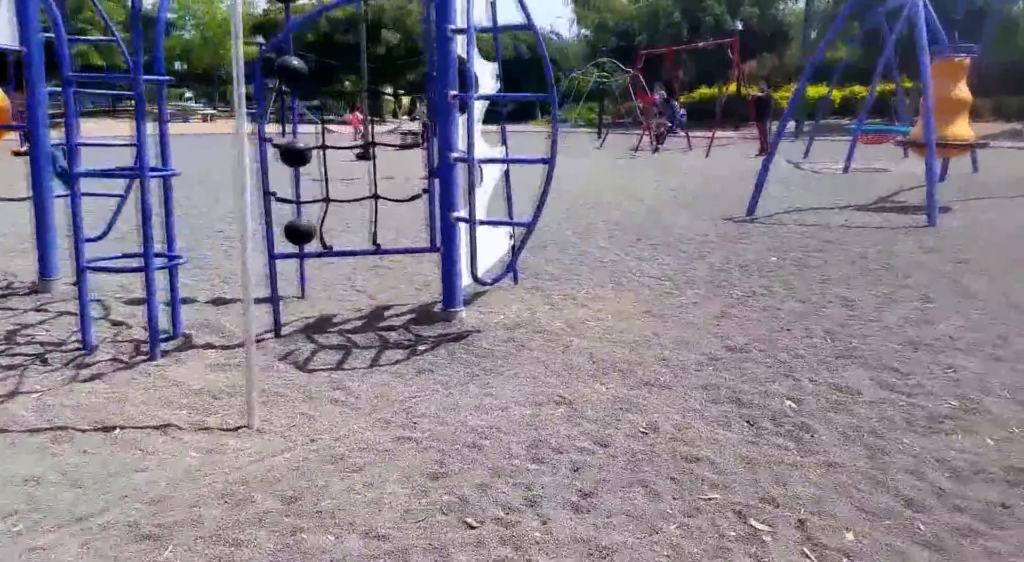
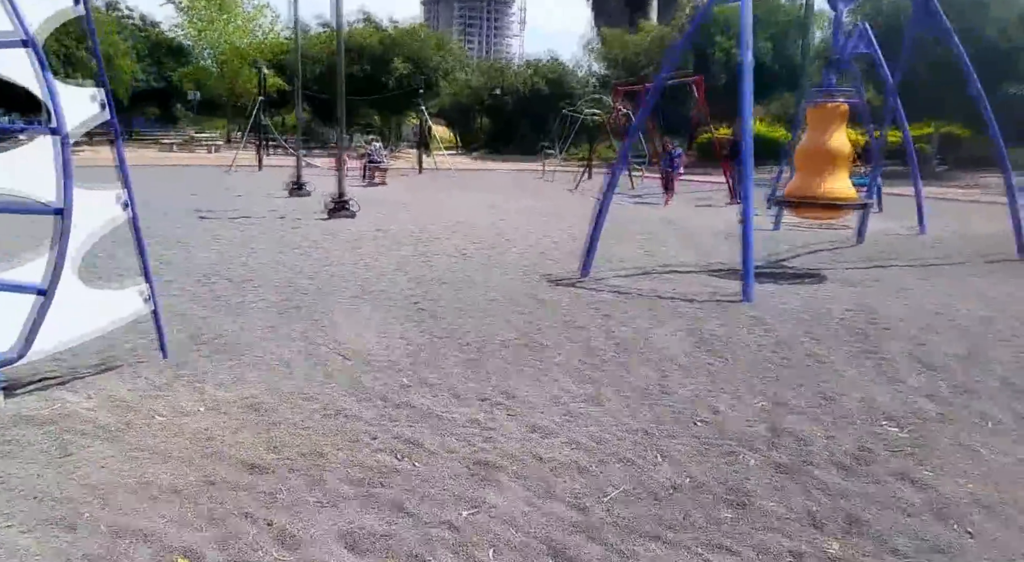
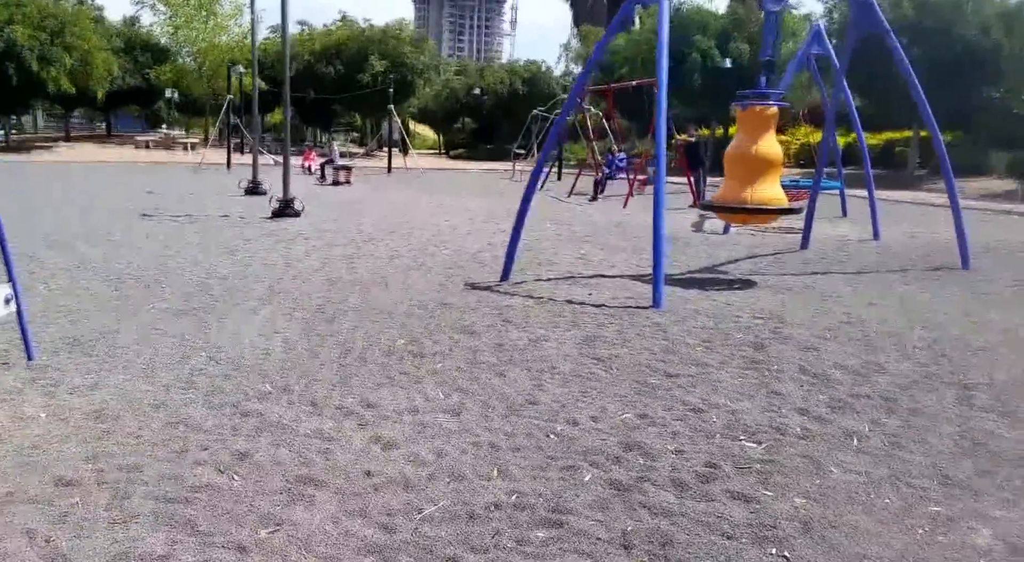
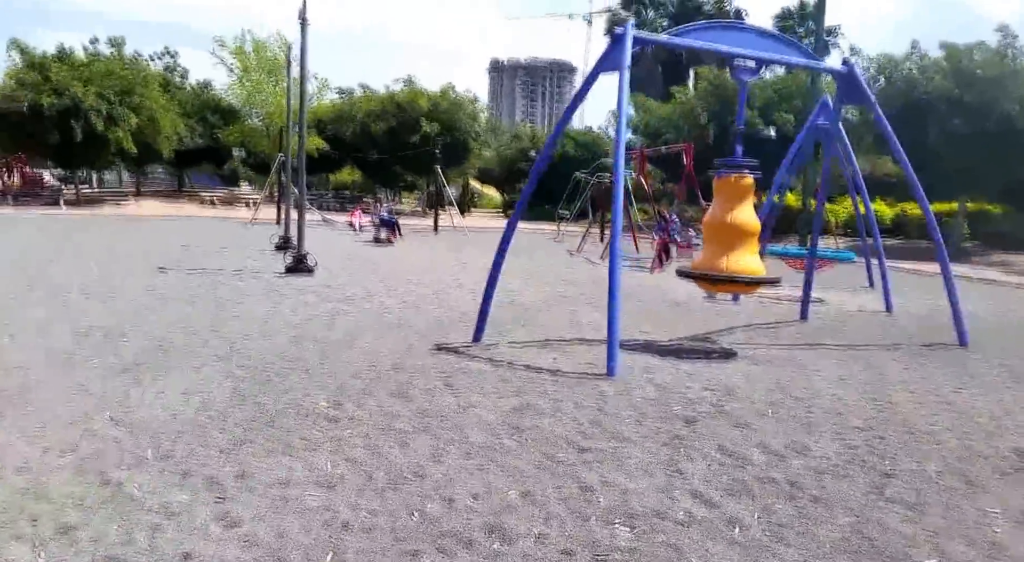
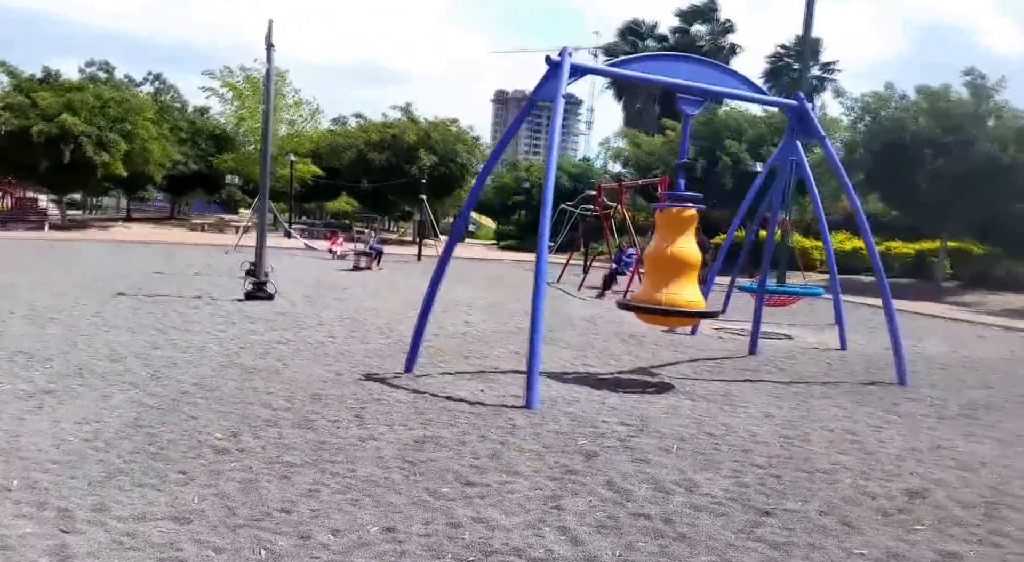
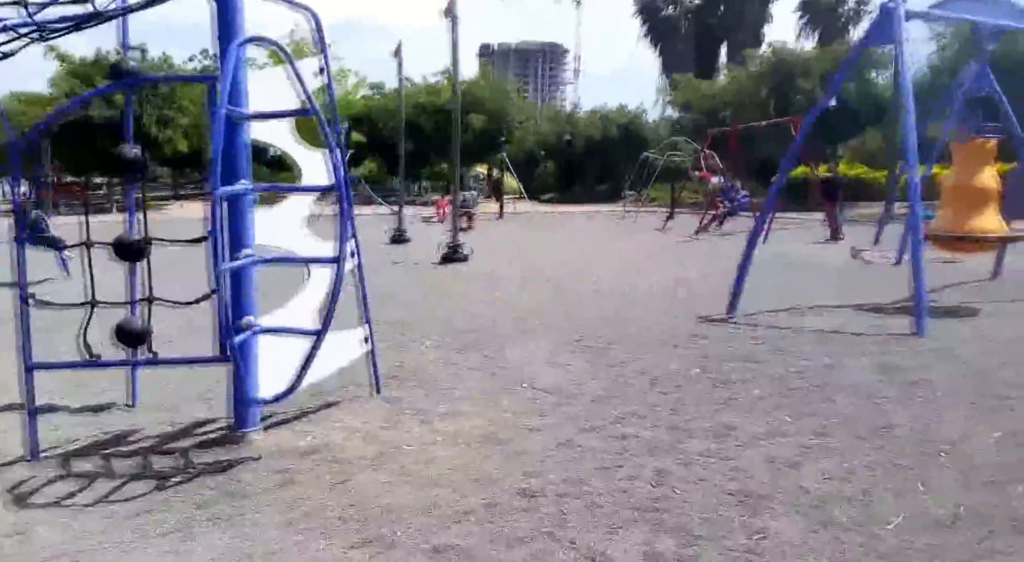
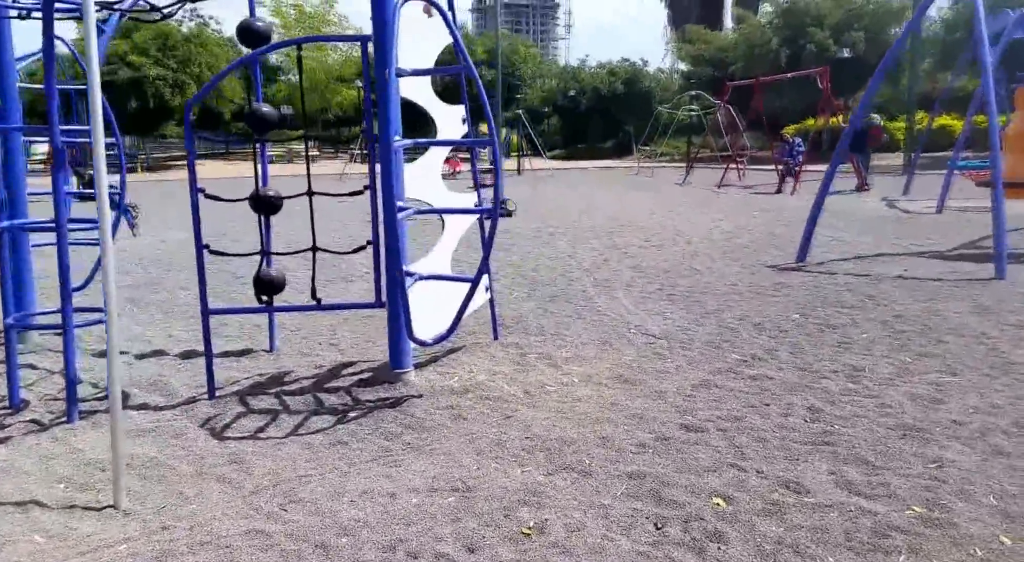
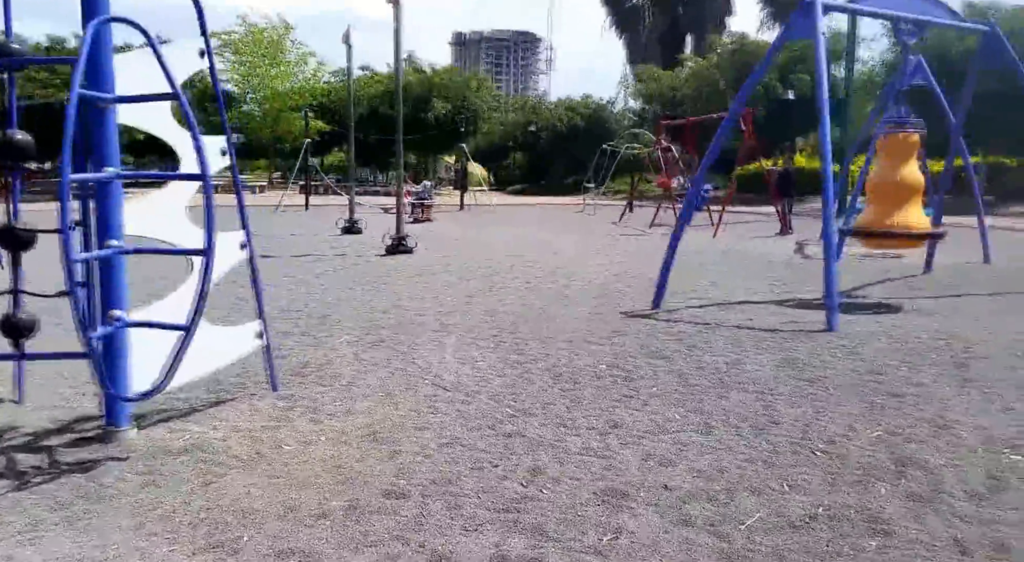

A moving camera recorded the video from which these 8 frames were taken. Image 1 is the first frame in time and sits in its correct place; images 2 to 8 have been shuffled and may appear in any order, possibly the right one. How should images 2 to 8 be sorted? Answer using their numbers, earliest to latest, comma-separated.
7, 6, 8, 2, 3, 4, 5
